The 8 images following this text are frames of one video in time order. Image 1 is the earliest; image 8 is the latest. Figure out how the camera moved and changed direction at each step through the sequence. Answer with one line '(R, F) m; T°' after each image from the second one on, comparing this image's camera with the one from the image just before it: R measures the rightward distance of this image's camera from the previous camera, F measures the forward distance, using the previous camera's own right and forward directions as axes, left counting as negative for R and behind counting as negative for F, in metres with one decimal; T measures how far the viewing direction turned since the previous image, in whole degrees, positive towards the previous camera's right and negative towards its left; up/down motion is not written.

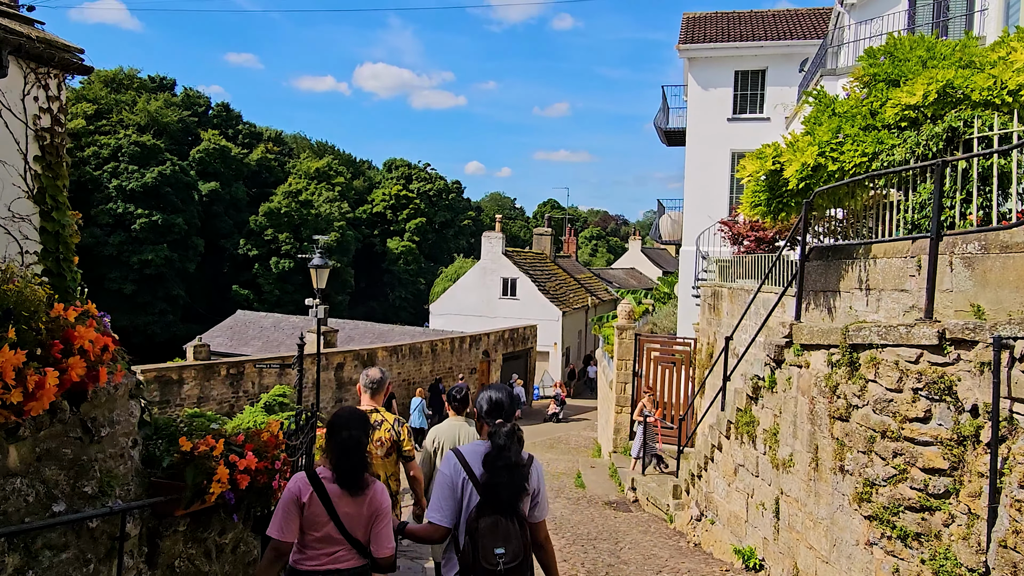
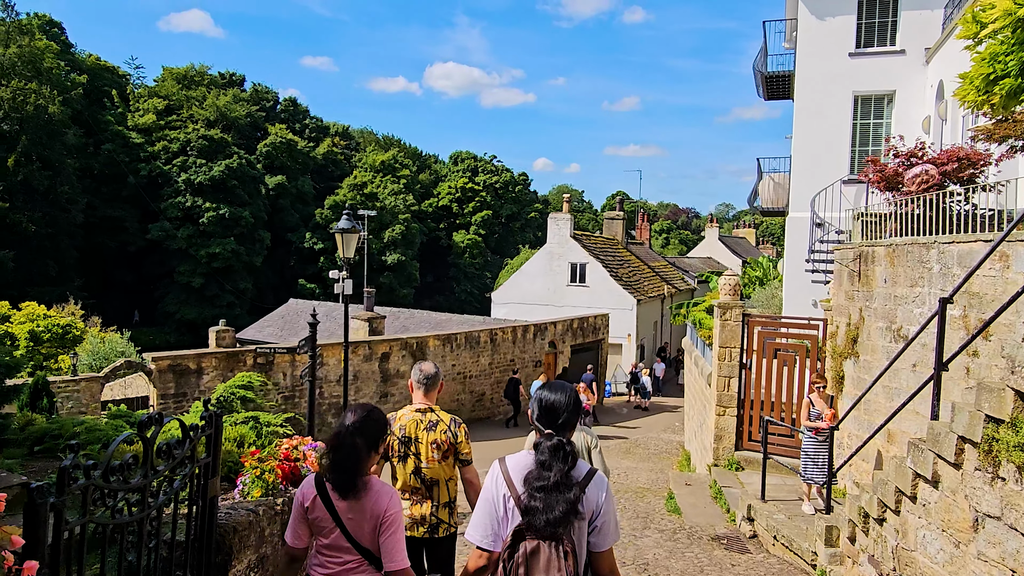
(0.0, +2.4) m; -5°
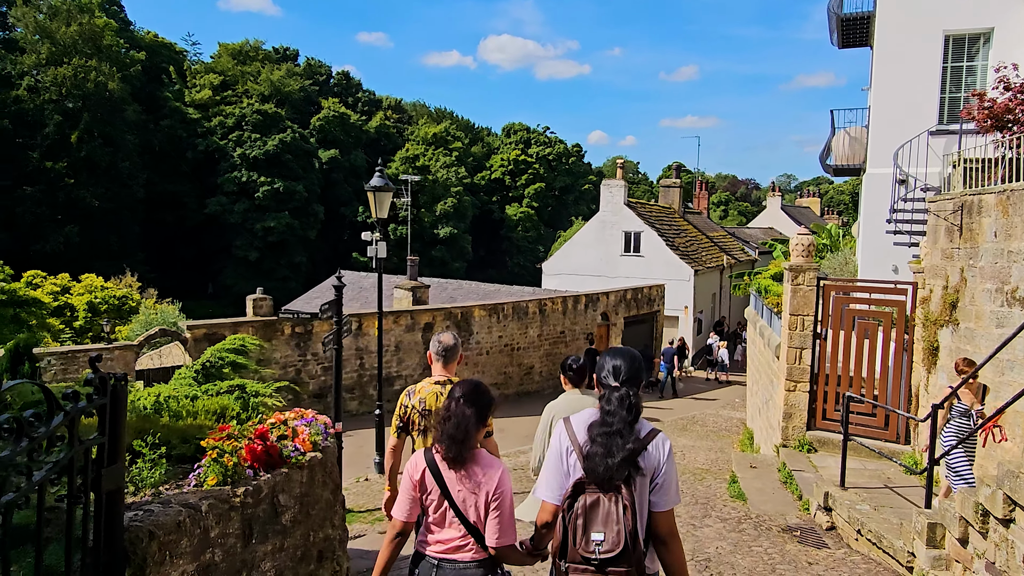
(+0.1, +0.8) m; -4°
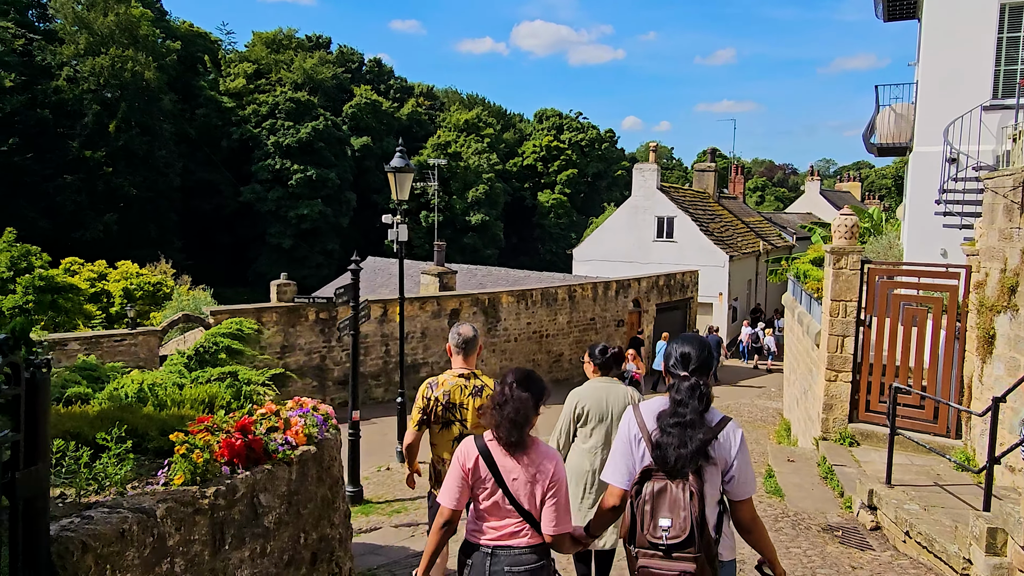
(+0.1, +0.3) m; -3°
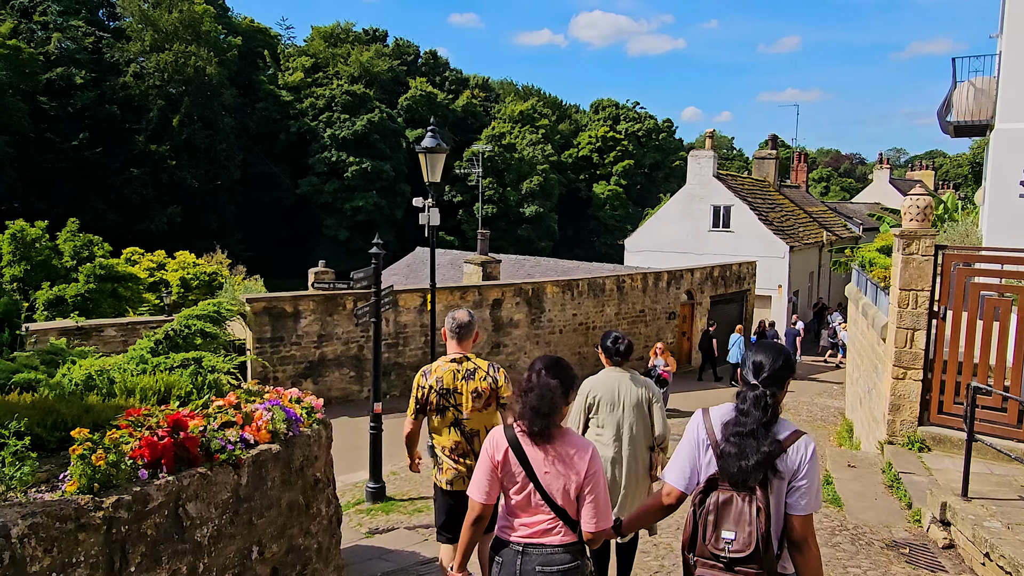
(+0.2, +0.5) m; -4°
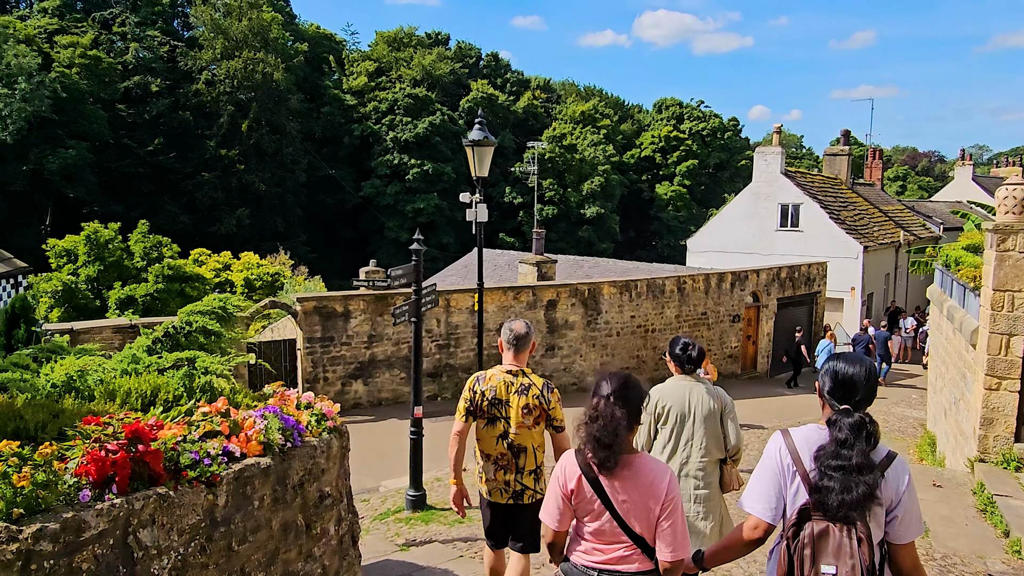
(+0.1, +0.4) m; -5°
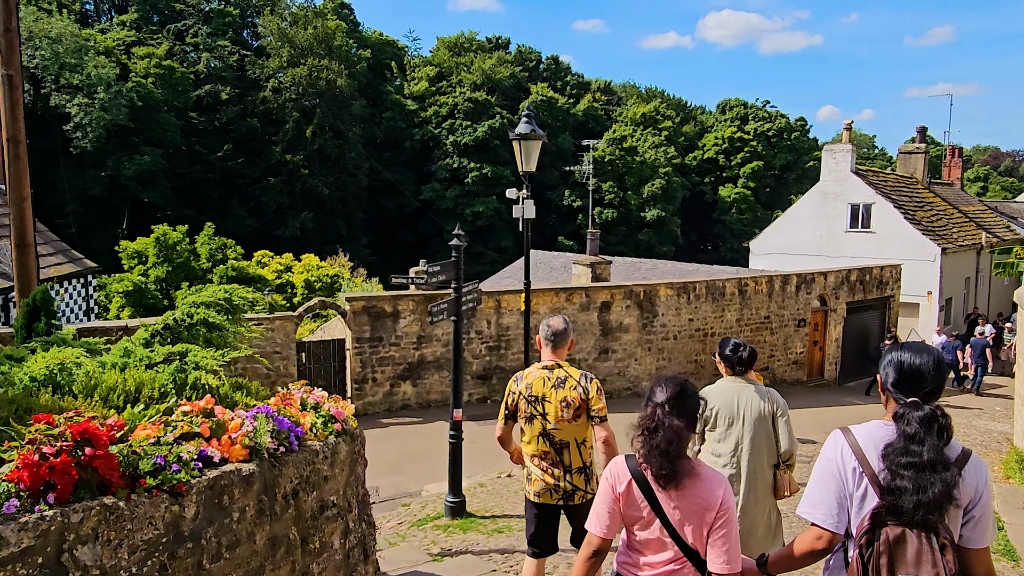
(+0.1, +0.3) m; -5°
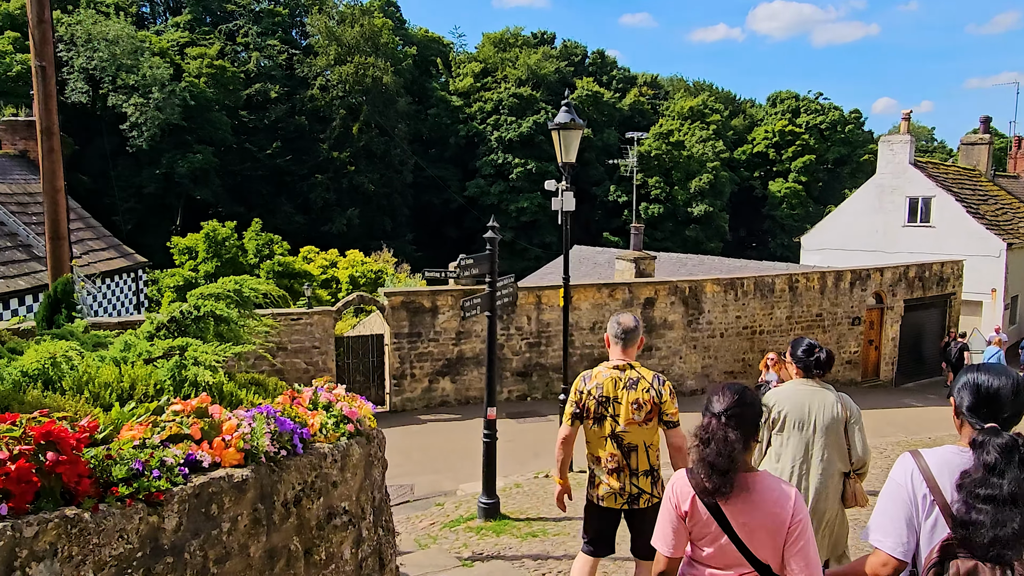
(+0.1, +0.2) m; -4°
